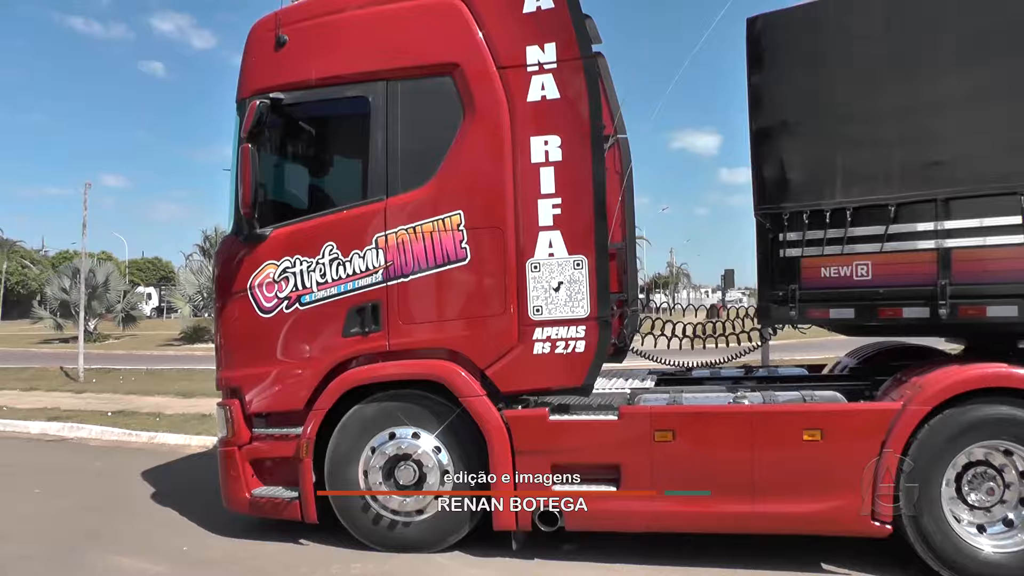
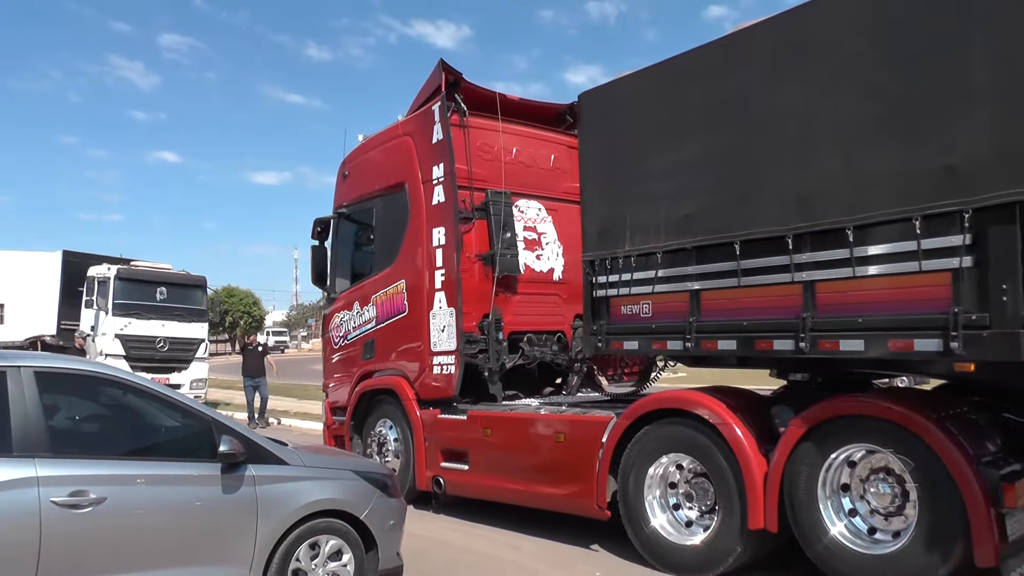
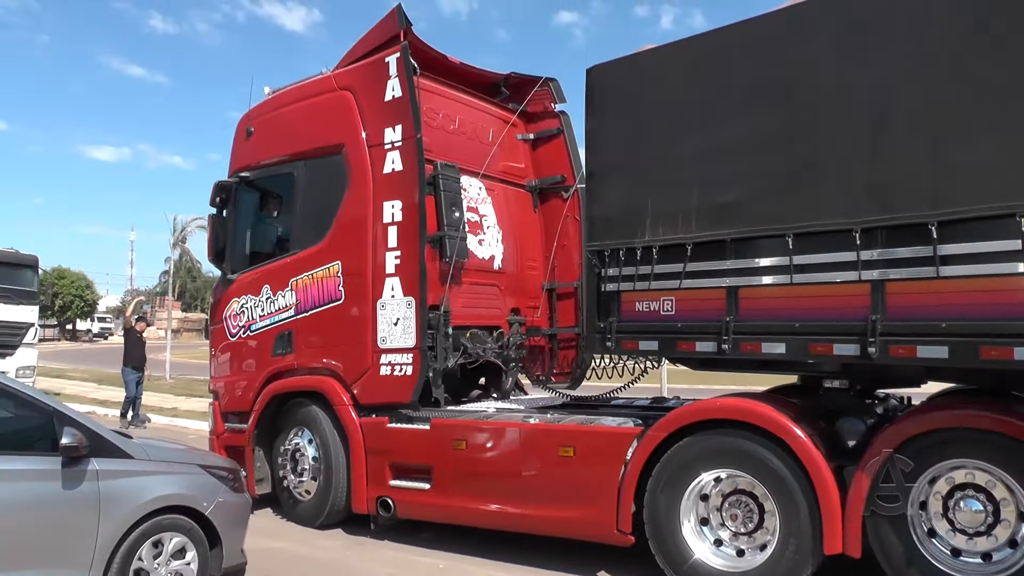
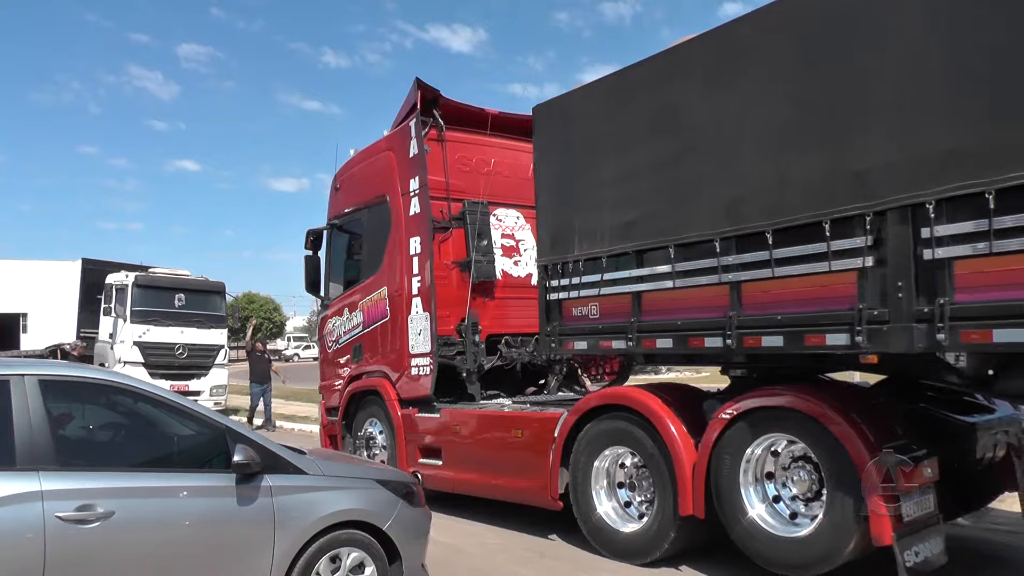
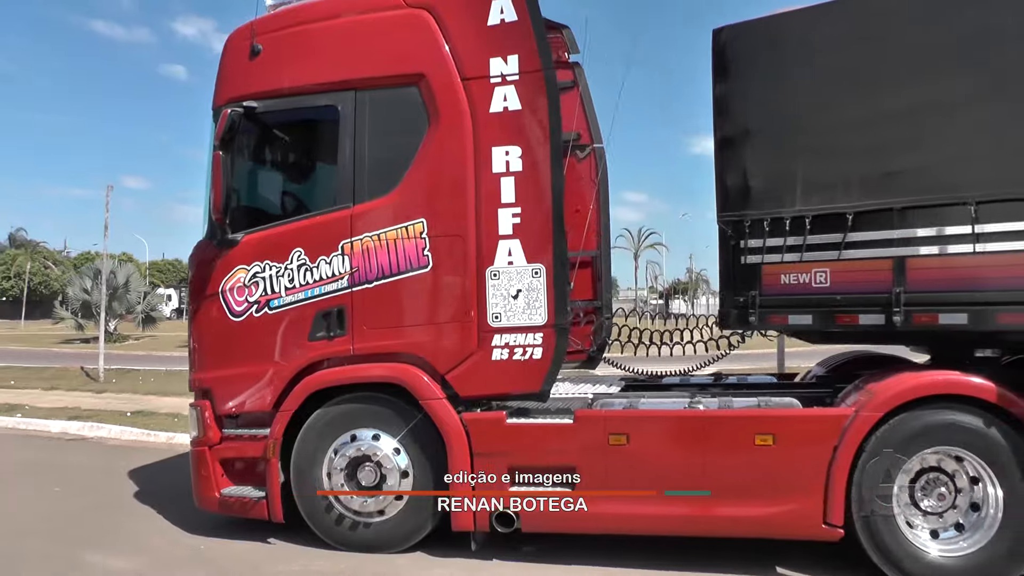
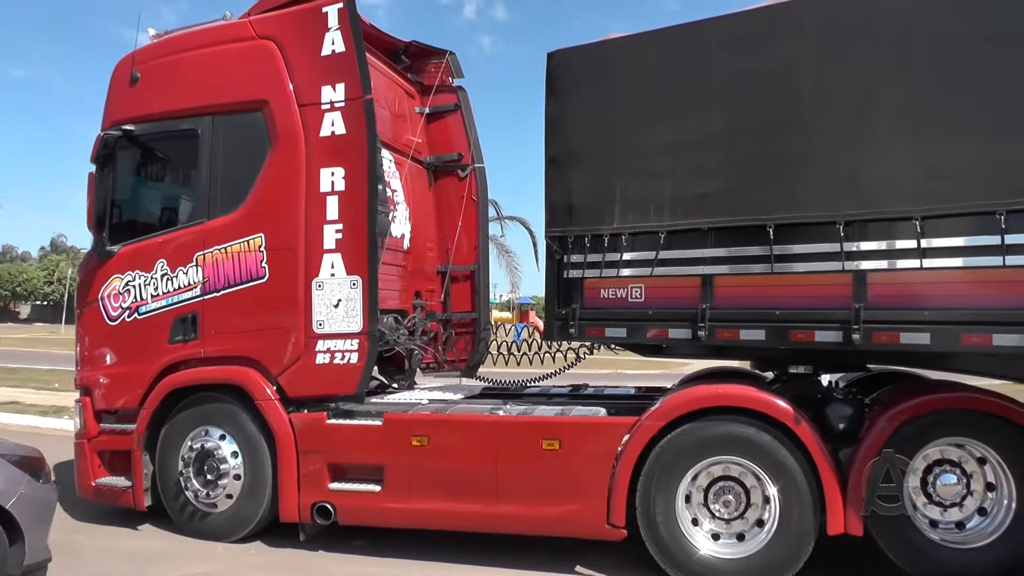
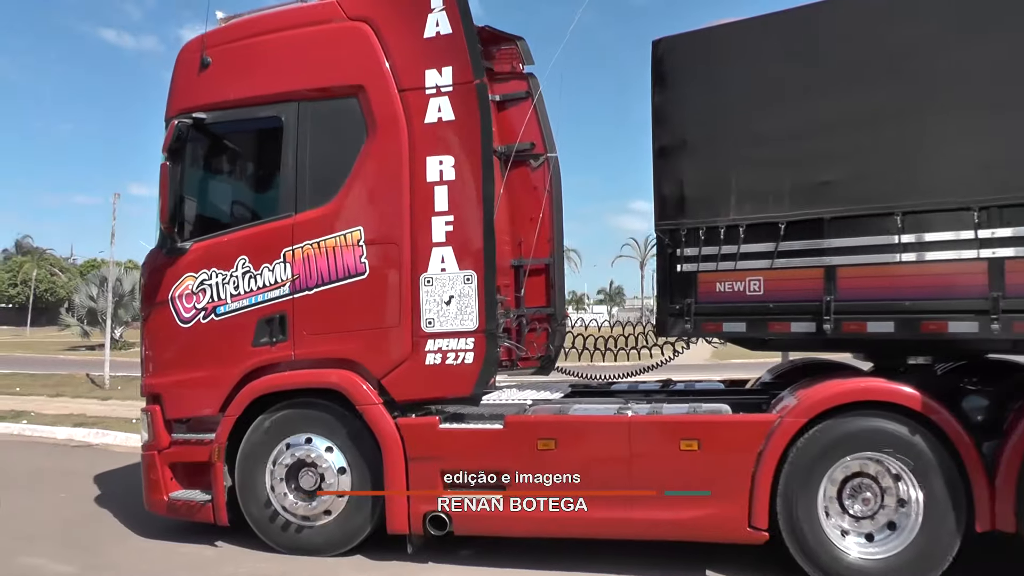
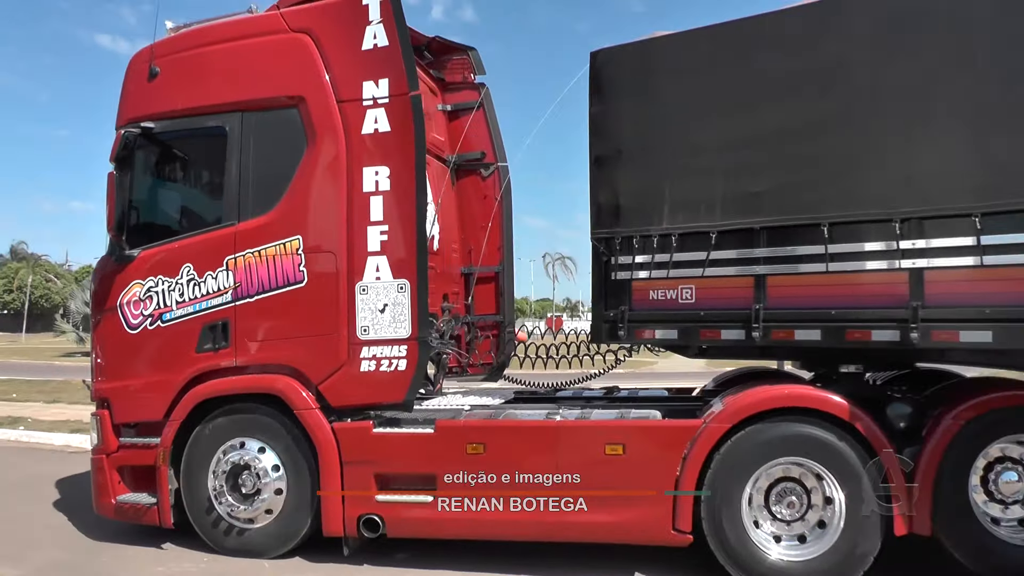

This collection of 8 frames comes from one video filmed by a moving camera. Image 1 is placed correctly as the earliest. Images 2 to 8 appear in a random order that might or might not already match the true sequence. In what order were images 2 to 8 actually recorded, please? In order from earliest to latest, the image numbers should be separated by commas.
5, 7, 8, 6, 3, 2, 4
